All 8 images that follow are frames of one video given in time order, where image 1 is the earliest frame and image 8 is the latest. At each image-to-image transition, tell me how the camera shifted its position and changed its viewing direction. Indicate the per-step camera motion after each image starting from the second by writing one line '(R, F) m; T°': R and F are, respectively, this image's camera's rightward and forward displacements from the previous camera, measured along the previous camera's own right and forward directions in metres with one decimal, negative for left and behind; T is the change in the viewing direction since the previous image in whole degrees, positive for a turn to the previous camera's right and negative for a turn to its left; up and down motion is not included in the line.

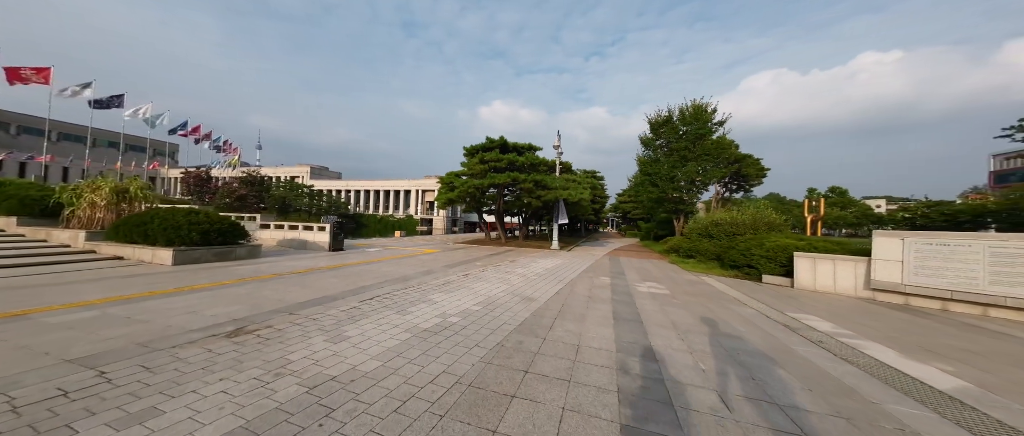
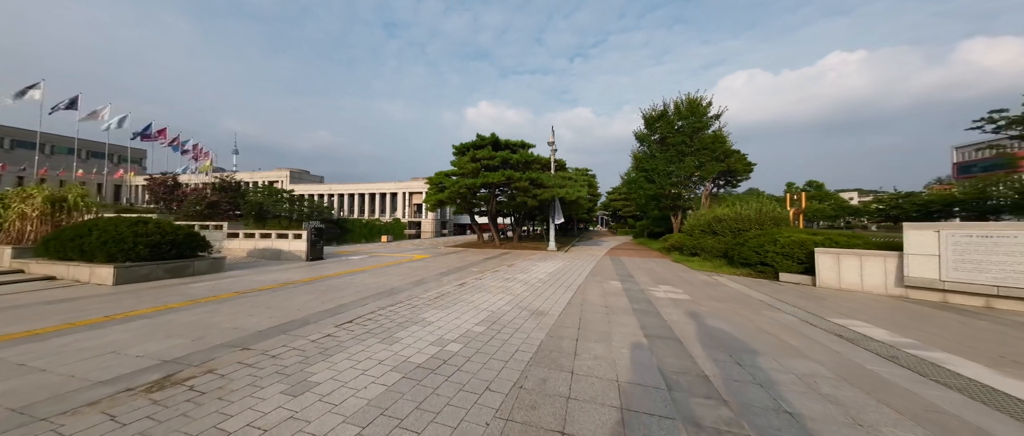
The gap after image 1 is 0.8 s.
(-0.3, +1.0) m; +2°
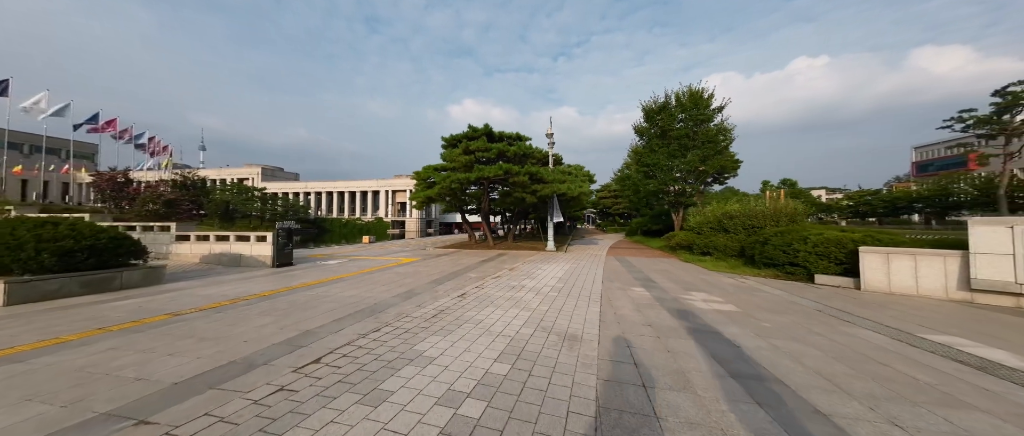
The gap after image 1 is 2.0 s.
(-0.6, +1.4) m; +3°
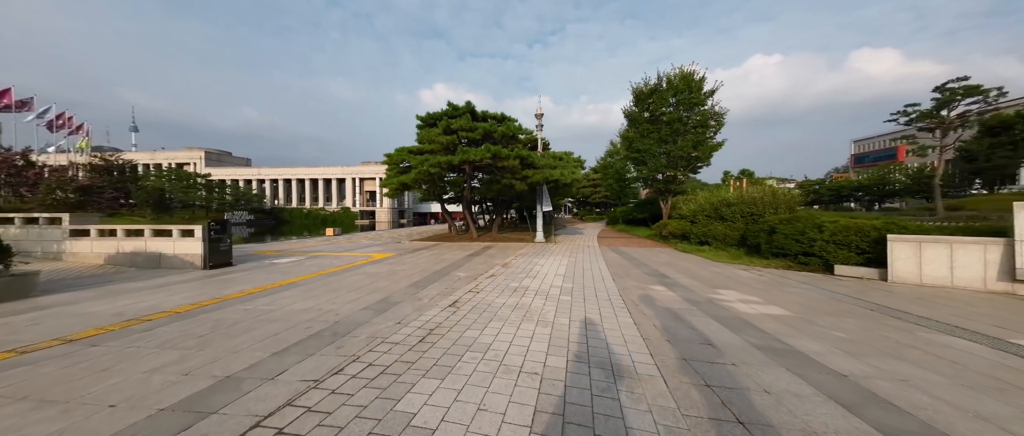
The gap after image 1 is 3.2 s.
(-0.5, +1.4) m; +5°
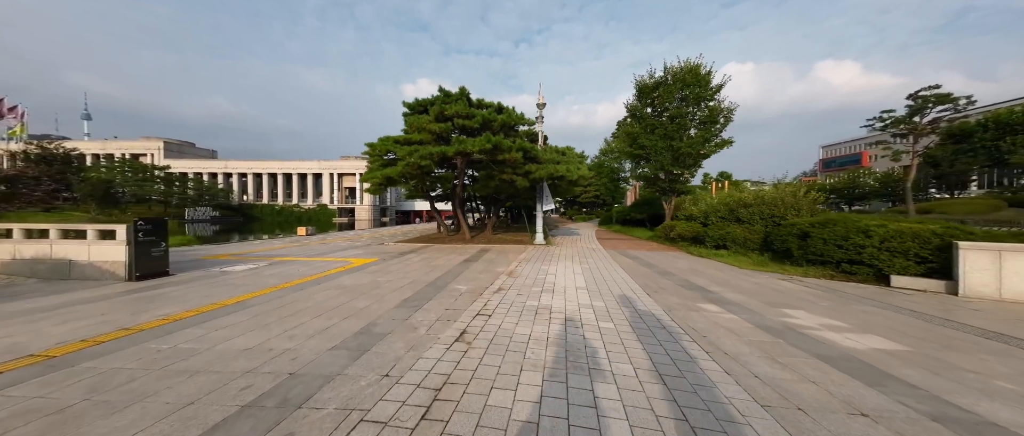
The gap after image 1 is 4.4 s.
(-0.6, +1.4) m; +3°
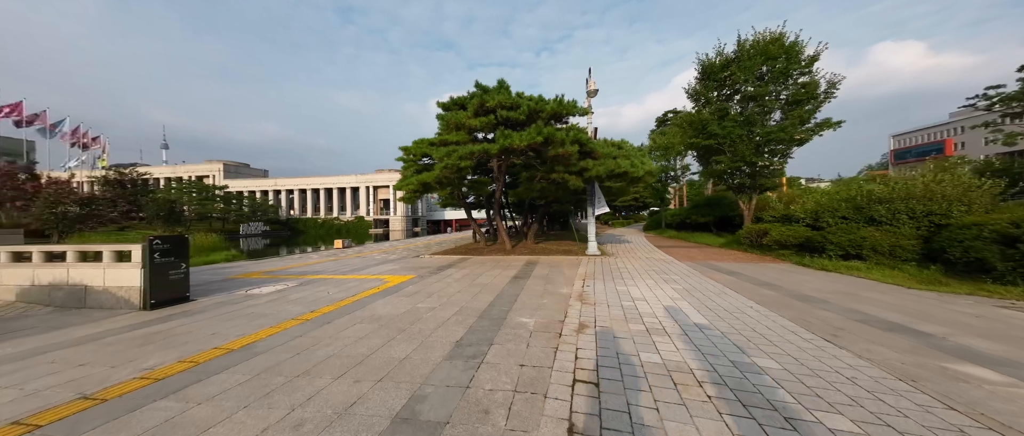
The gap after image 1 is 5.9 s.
(-0.9, +1.7) m; -6°
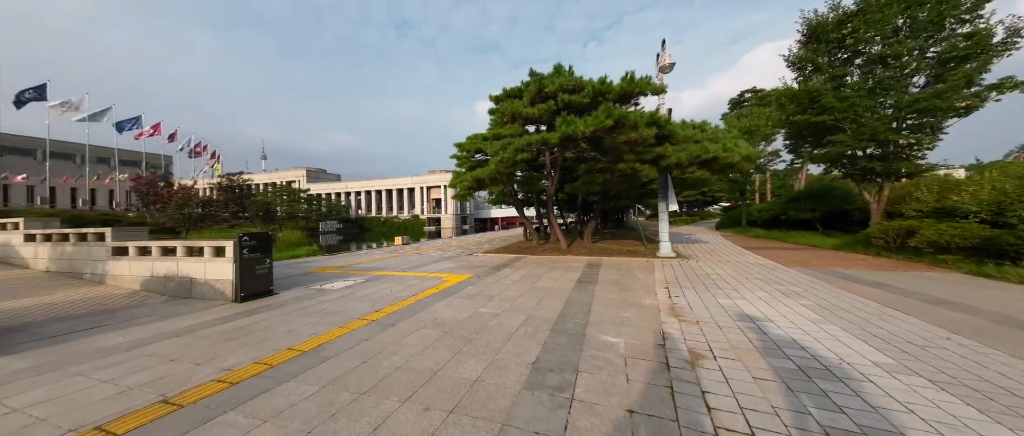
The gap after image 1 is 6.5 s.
(-0.5, +0.7) m; -10°
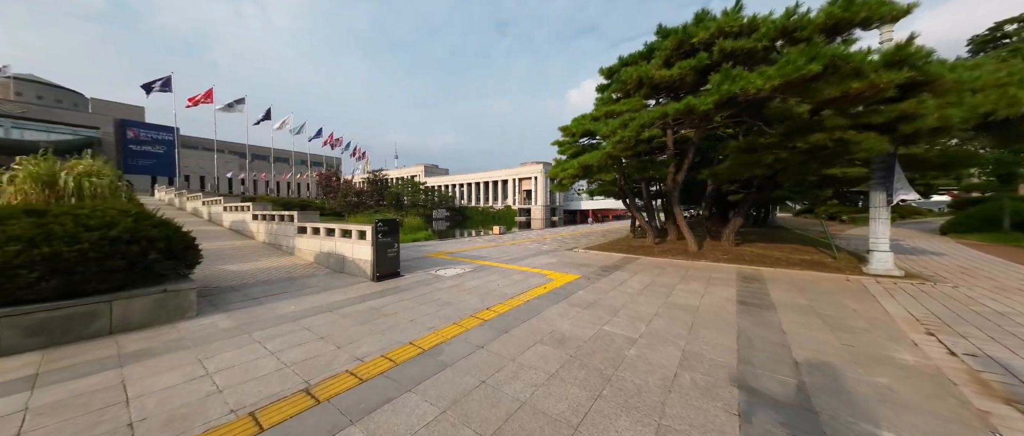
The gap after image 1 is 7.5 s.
(-0.7, +1.1) m; -19°
